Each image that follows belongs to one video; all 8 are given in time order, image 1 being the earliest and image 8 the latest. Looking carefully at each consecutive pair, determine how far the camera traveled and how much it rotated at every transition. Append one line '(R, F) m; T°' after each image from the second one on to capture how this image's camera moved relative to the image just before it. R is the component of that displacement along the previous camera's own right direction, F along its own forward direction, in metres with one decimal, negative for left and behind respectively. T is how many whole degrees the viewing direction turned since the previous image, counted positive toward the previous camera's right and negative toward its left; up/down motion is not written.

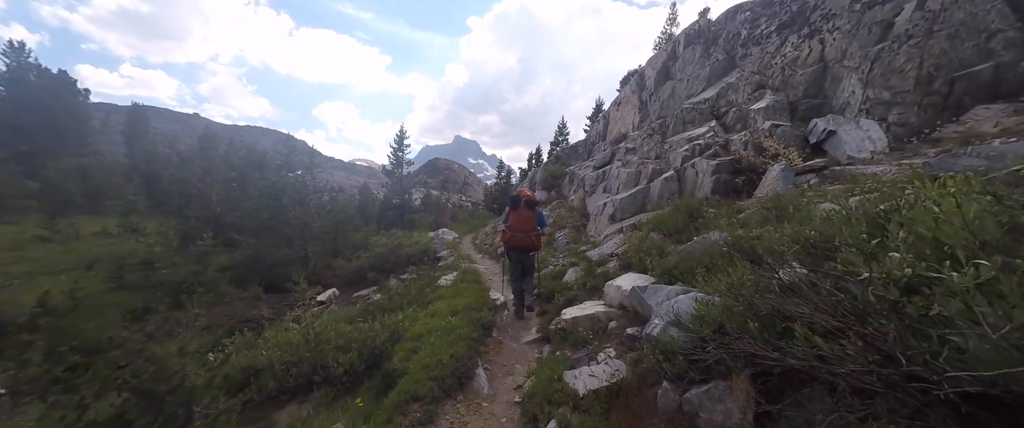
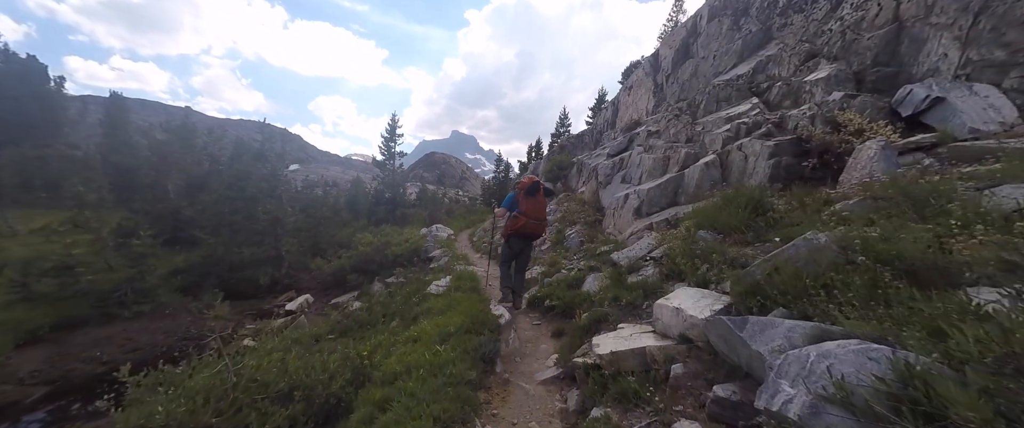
(-0.2, +2.3) m; 0°
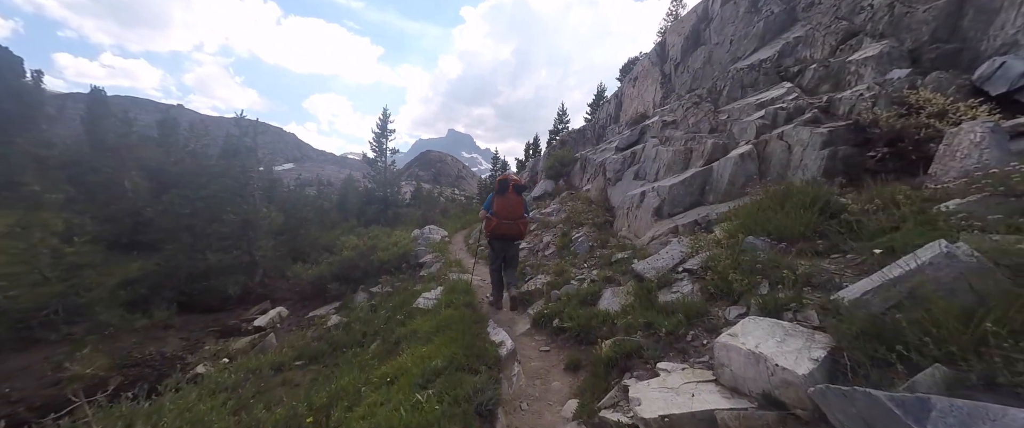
(-0.1, +1.6) m; +1°
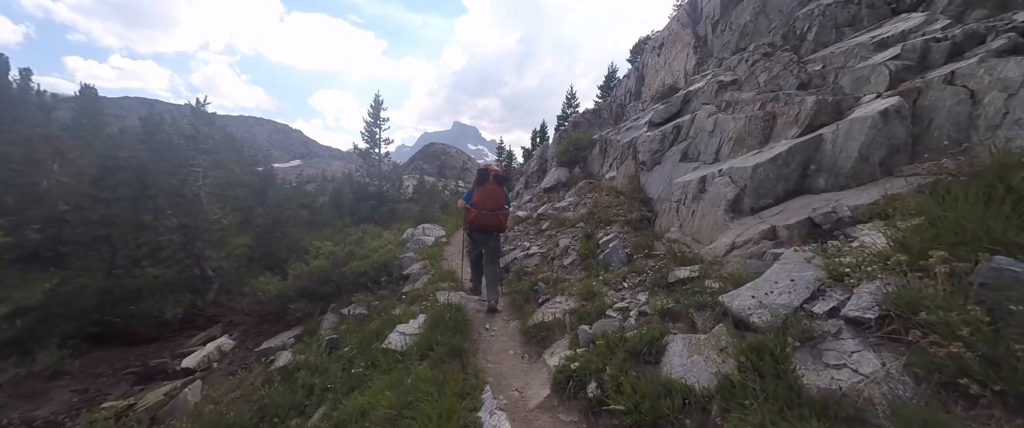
(0.0, +3.1) m; -1°
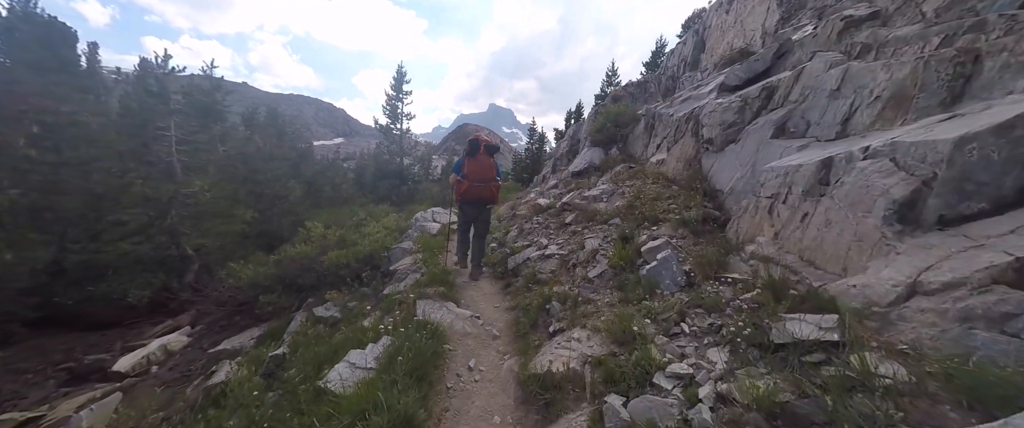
(+0.4, +2.6) m; -5°
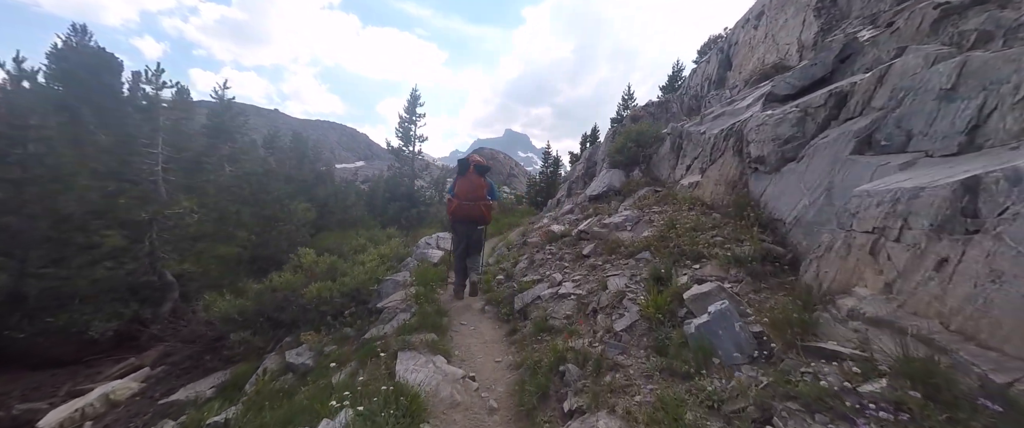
(+0.1, +1.4) m; -2°
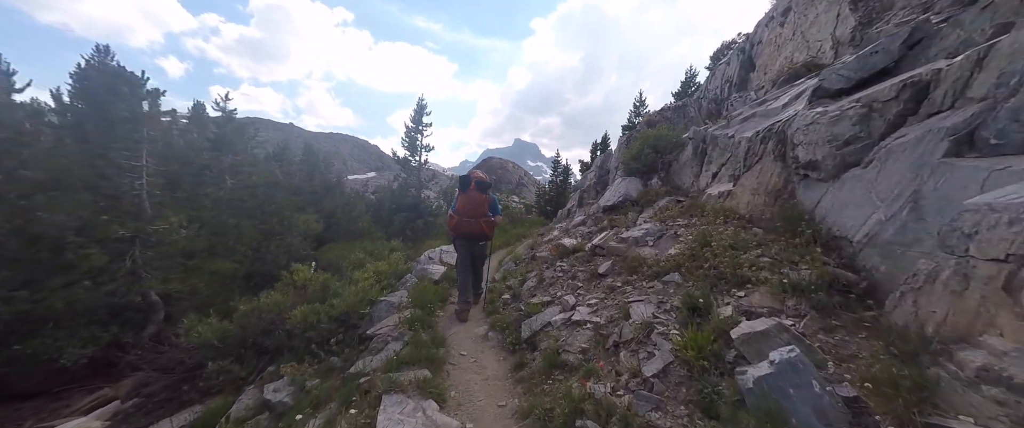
(+0.1, +1.0) m; -1°
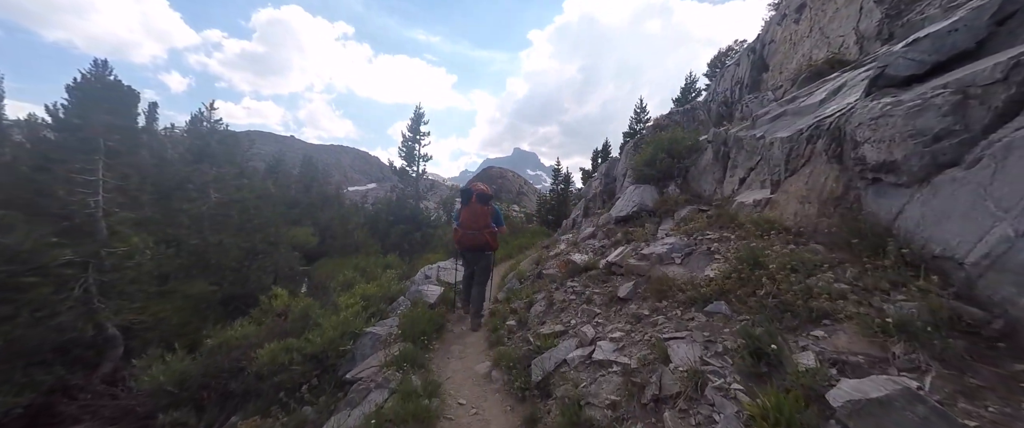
(-0.1, +1.1) m; 0°
